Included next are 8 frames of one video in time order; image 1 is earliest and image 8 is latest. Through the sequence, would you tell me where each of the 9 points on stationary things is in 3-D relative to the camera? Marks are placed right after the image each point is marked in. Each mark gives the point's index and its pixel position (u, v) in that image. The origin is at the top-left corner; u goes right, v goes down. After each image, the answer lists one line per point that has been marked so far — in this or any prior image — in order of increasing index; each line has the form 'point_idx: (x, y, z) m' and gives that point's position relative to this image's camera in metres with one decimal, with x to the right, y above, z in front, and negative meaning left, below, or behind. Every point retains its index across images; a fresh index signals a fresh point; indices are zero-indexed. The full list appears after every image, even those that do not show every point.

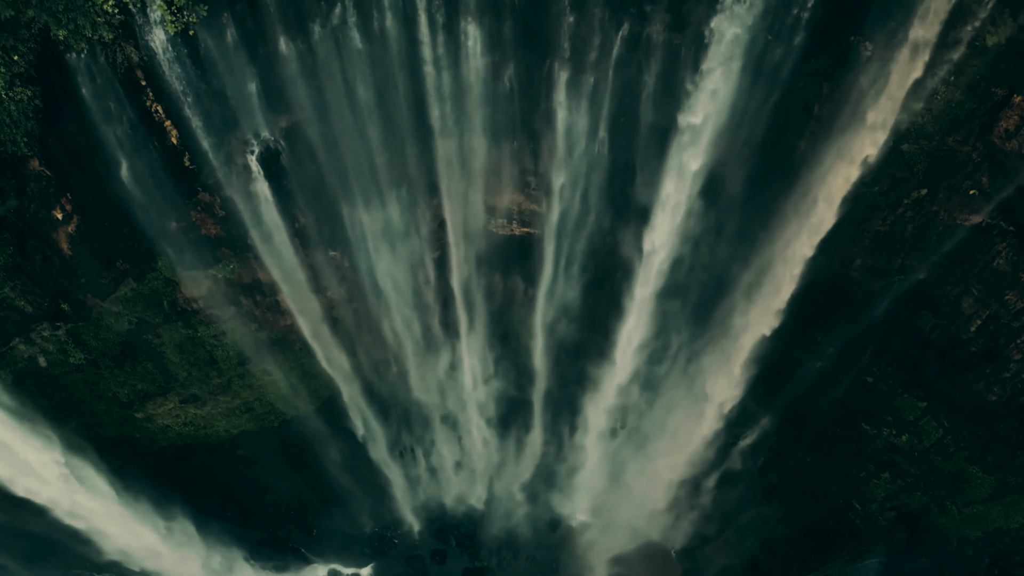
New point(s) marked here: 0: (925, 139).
0: (+12.0, +4.3, +18.7) m
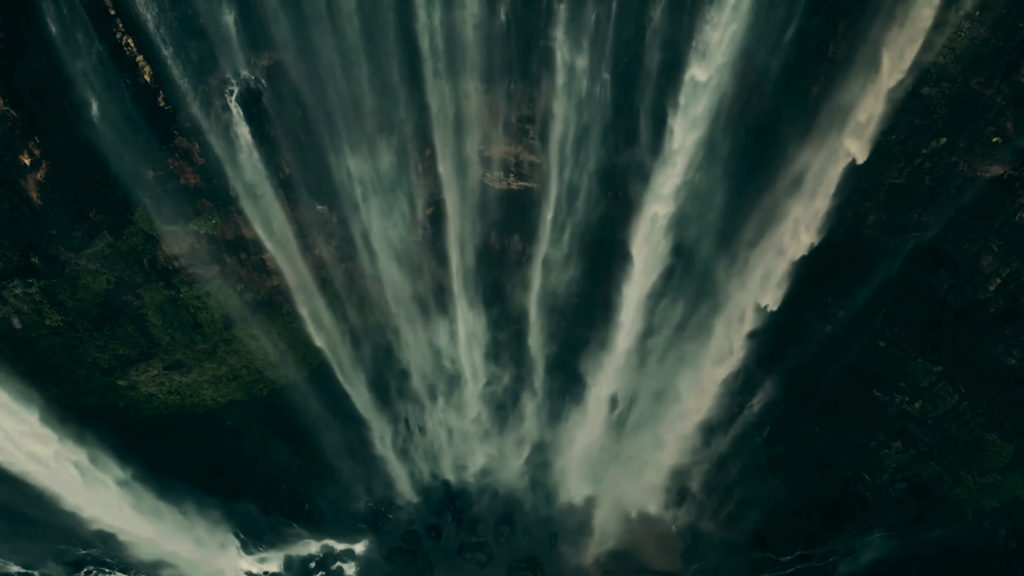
0: (+11.9, +5.6, +17.6) m
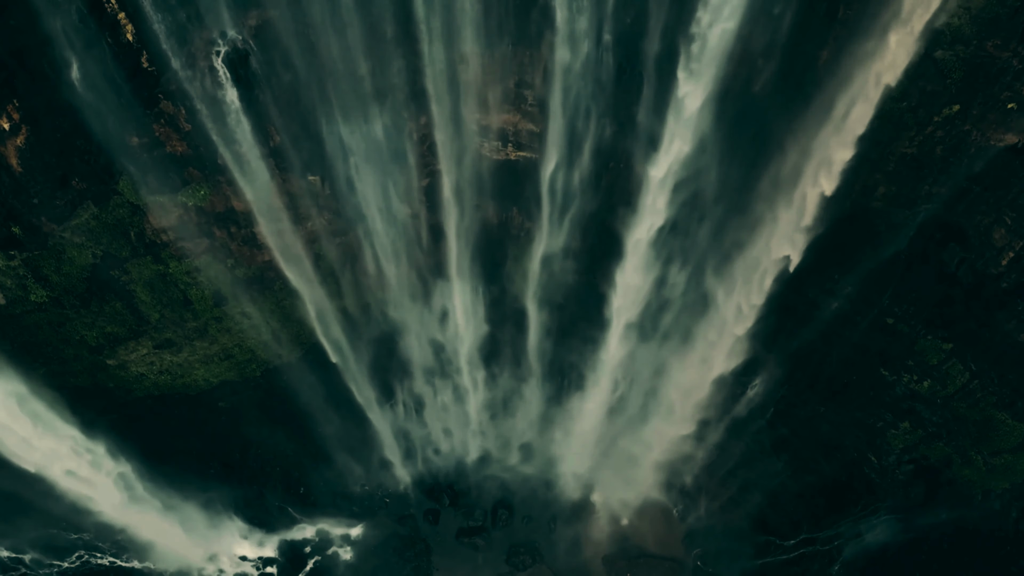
0: (+11.8, +6.4, +17.0) m
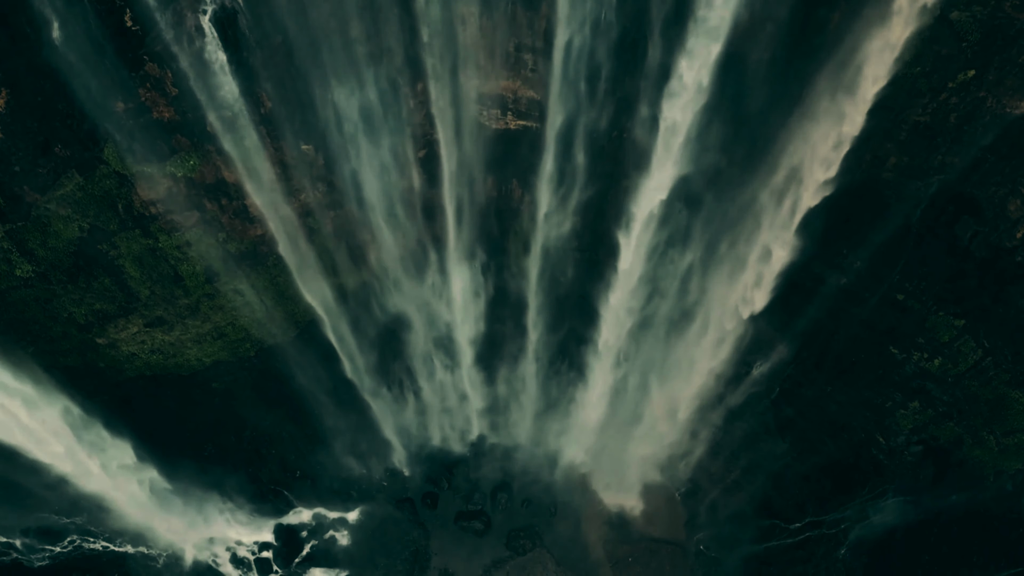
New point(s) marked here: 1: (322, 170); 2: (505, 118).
0: (+11.8, +7.2, +16.4) m
1: (-5.8, +3.6, +20.0) m
2: (-0.2, +5.1, +19.6) m
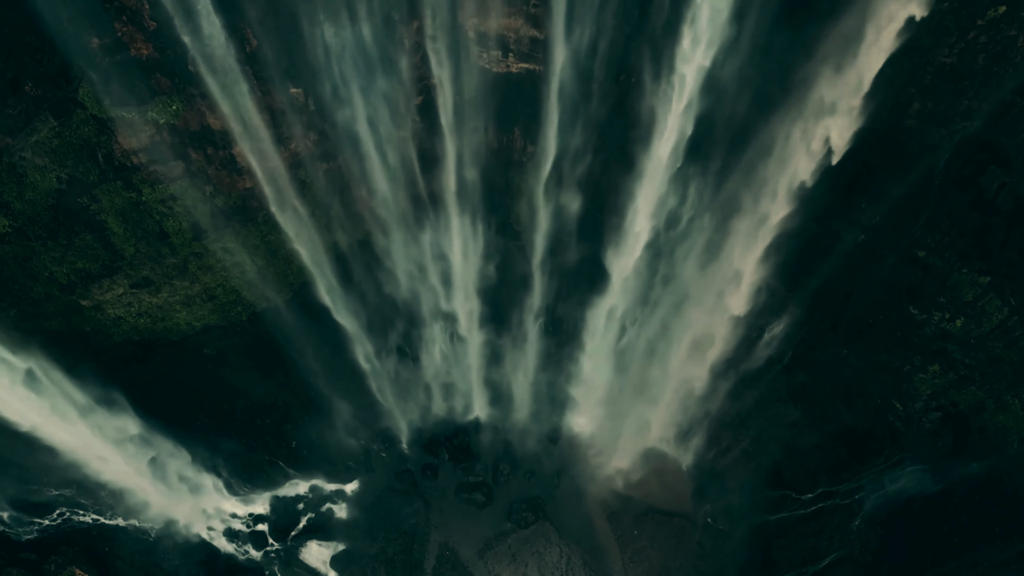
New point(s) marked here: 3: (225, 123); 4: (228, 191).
0: (+11.8, +8.4, +15.2) m
1: (-5.8, +4.9, +19.0) m
2: (-0.2, +6.4, +18.5) m
3: (-8.2, +4.6, +18.5) m
4: (-8.6, +2.9, +19.7) m
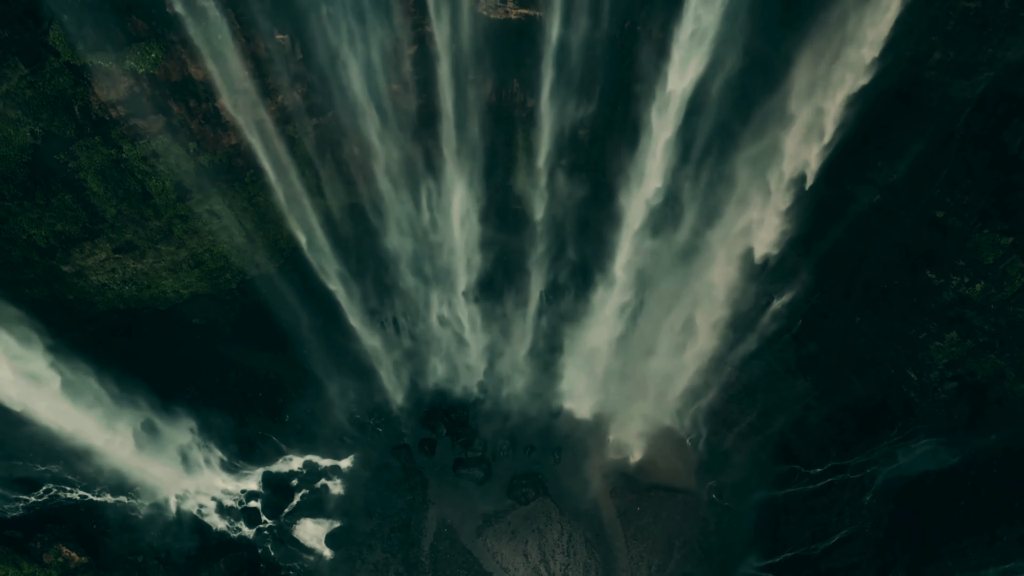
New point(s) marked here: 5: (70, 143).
0: (+11.8, +9.5, +14.2) m
1: (-5.8, +6.0, +18.0) m
2: (-0.2, +7.5, +17.5) m
3: (-8.2, +5.6, +17.6) m
4: (-8.7, +4.0, +18.8) m
5: (-11.9, +3.9, +17.5) m
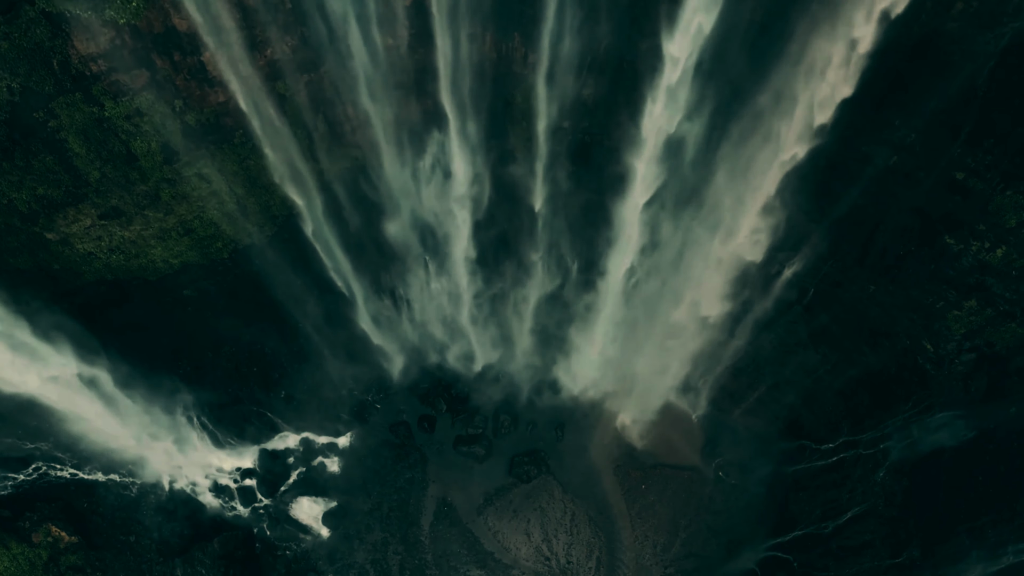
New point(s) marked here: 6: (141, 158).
0: (+11.8, +10.4, +13.3) m
1: (-5.8, +6.9, +17.2) m
2: (-0.2, +8.4, +16.7) m
3: (-8.2, +6.6, +16.7) m
4: (-8.6, +5.0, +18.0) m
5: (-11.9, +4.8, +16.7) m
6: (-10.4, +3.6, +18.2) m
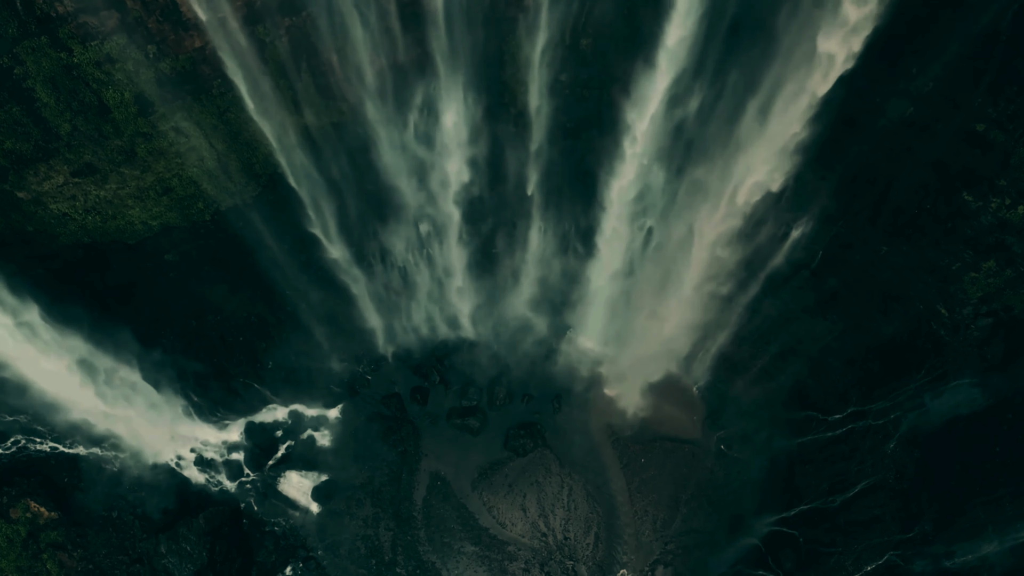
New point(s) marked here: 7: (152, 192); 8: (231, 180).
0: (+11.6, +11.4, +12.2) m
1: (-6.0, +8.0, +16.2) m
2: (-0.4, +9.5, +15.6) m
3: (-8.4, +7.6, +15.7) m
4: (-8.8, +6.0, +17.0) m
5: (-12.0, +5.9, +15.7) m
6: (-10.6, +4.7, +17.2) m
7: (-10.5, +2.8, +18.9) m
8: (-8.5, +3.2, +19.6) m
